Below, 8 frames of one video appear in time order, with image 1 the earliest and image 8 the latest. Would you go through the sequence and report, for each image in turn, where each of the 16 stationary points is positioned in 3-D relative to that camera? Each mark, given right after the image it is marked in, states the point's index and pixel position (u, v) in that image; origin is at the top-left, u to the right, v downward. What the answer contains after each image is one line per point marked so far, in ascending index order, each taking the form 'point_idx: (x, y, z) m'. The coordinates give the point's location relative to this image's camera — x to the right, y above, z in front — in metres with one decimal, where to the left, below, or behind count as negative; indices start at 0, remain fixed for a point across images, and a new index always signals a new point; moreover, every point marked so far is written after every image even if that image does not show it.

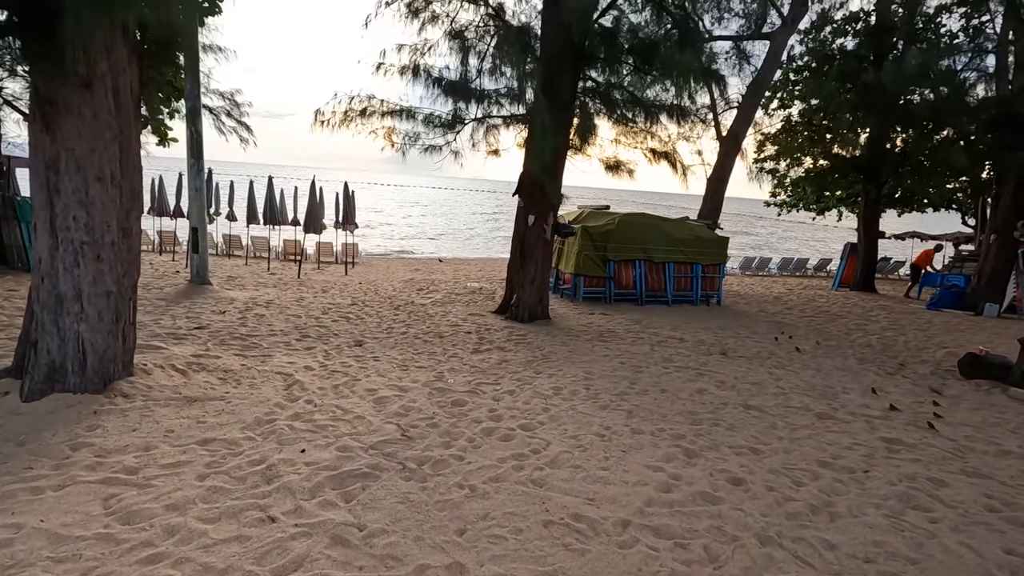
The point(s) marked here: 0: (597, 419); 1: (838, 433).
0: (+0.7, -1.1, +4.6) m
1: (+2.7, -1.2, +4.5) m
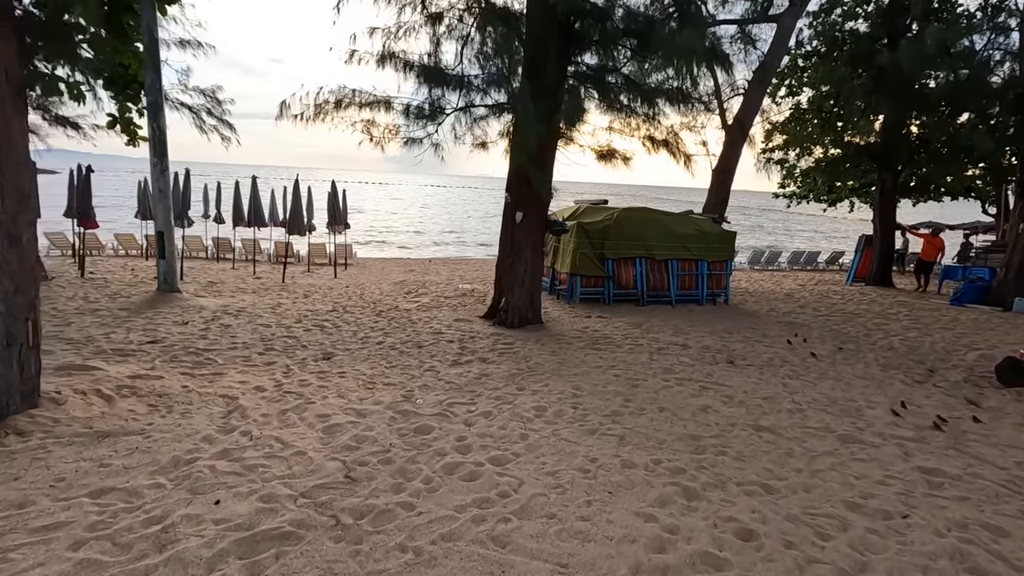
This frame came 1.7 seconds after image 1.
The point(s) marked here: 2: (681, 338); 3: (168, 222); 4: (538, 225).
0: (+0.5, -1.2, +3.9) m
1: (+2.5, -1.2, +3.8) m
2: (+2.2, -0.7, +7.0) m
3: (-5.4, +1.0, +8.3) m
4: (+0.4, +0.9, +7.8) m
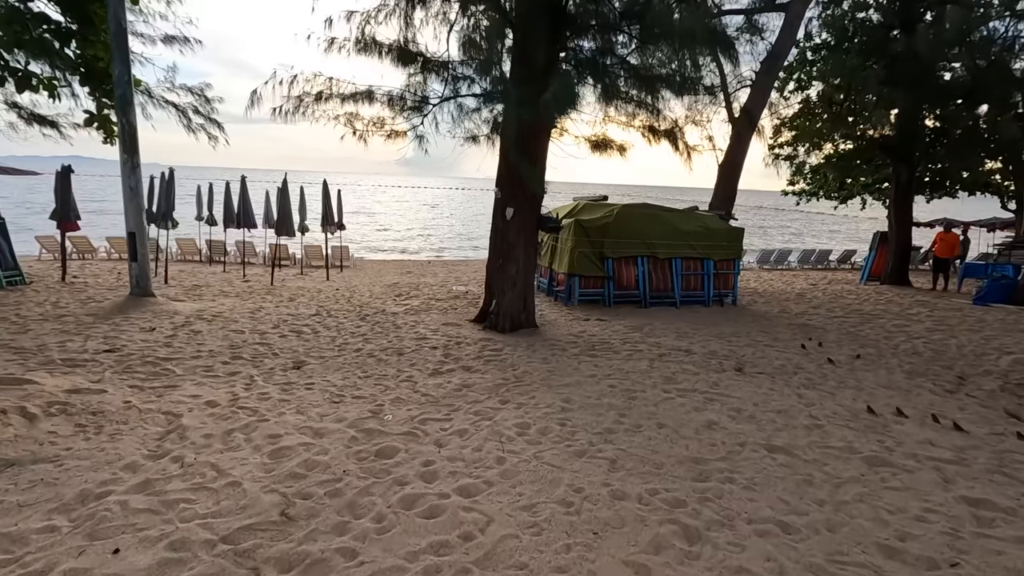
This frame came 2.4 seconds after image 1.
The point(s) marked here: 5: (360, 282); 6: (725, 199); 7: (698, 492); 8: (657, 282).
0: (+0.3, -1.2, +3.4) m
1: (+2.3, -1.2, +3.2) m
2: (+2.1, -0.7, +6.5) m
3: (-5.5, +1.0, +7.9) m
4: (+0.3, +0.9, +7.2) m
5: (-3.8, +0.1, +13.4) m
6: (+5.1, +2.1, +13.0) m
7: (+1.1, -1.2, +3.2) m
8: (+2.6, +0.1, +9.4) m
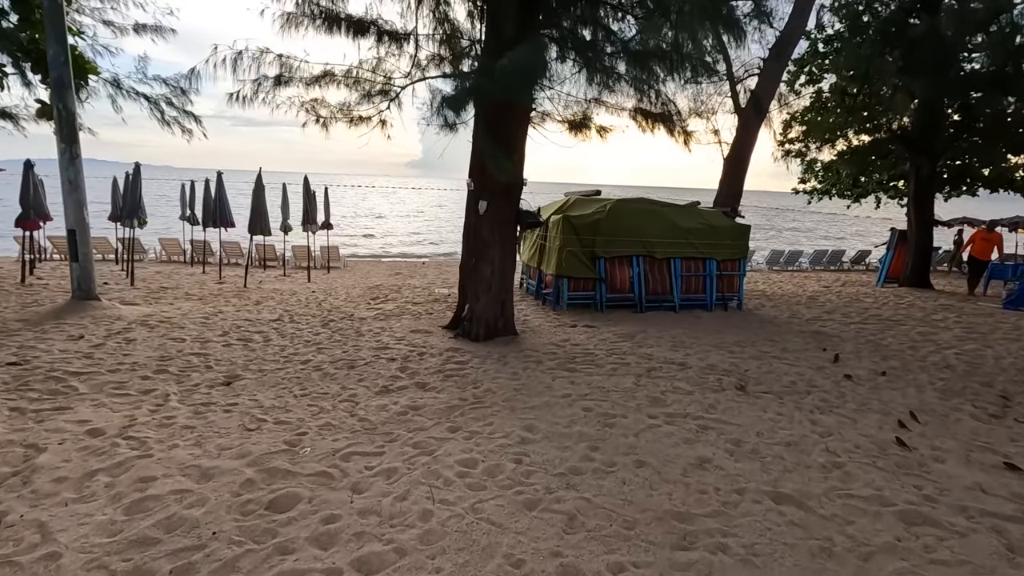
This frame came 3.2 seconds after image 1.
0: (0.0, -1.2, +2.6) m
1: (+2.0, -1.3, +2.4) m
2: (+1.8, -0.7, +5.6) m
3: (-5.8, +0.9, +7.2) m
4: (-0.1, +0.8, +6.4) m
5: (-4.0, +0.1, +12.7) m
6: (+4.9, +2.1, +12.1) m
7: (+0.7, -1.2, +2.4) m
8: (+2.3, +0.1, +8.6) m
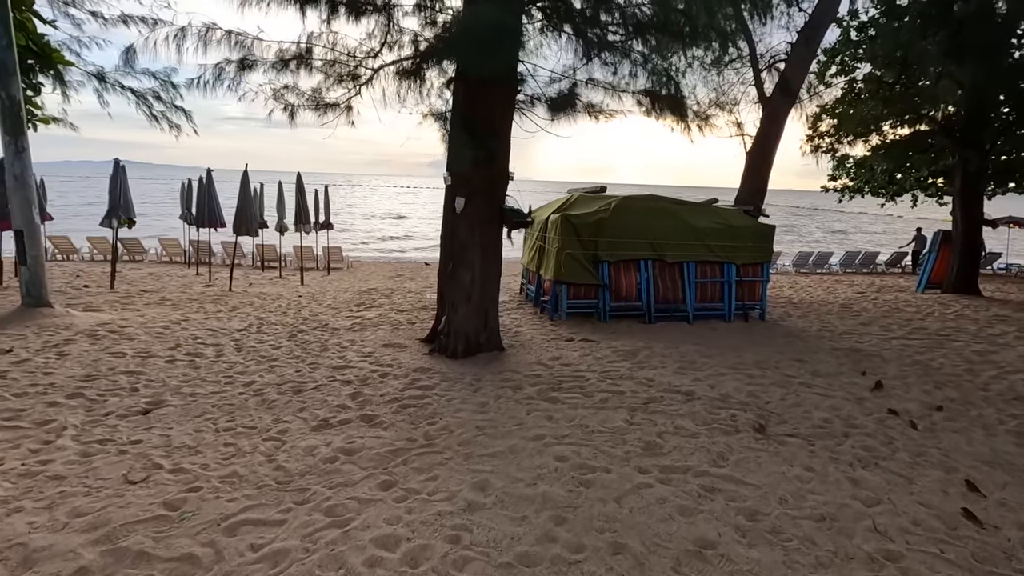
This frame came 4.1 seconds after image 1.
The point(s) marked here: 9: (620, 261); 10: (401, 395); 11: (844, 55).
0: (-0.4, -1.3, +1.7) m
1: (+1.6, -1.4, +1.5) m
2: (+1.5, -0.8, +4.7) m
3: (-5.9, +0.9, +6.6) m
4: (-0.2, +0.7, +5.6) m
5: (-3.9, 0.0, +12.0) m
6: (+5.0, +2.0, +11.1) m
7: (+0.4, -1.3, +1.5) m
8: (+2.2, 0.0, +7.6) m
9: (+1.5, +0.4, +7.5) m
10: (-0.9, -0.9, +4.4) m
11: (+9.0, +6.5, +14.6) m
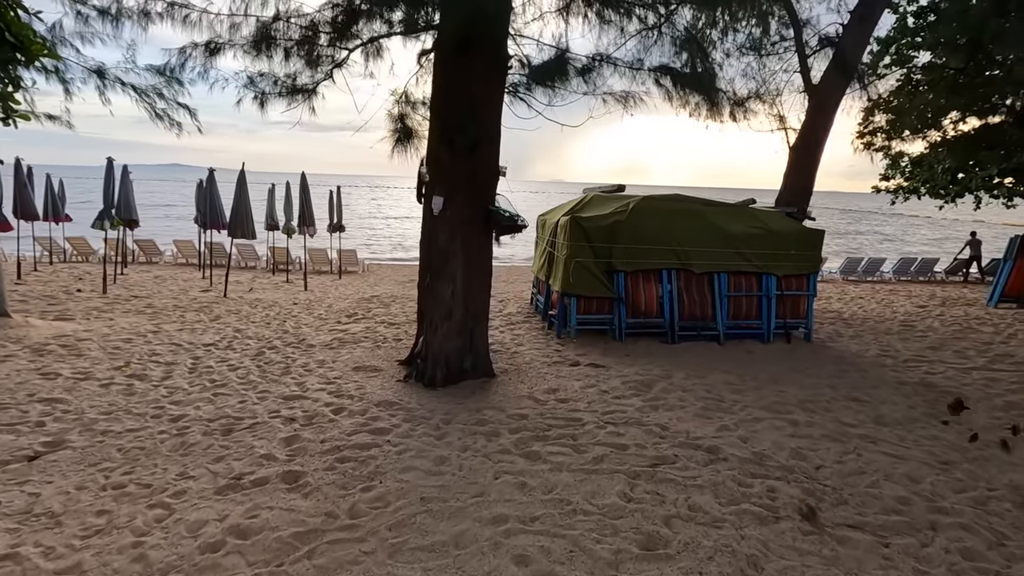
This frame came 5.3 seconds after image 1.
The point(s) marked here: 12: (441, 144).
0: (-0.7, -1.4, +0.8) m
1: (+1.2, -1.5, +0.5) m
2: (+1.4, -1.0, +3.7) m
3: (-6.0, +0.8, +6.0) m
4: (-0.3, +0.6, +4.7) m
5: (-3.6, -0.1, +11.3) m
6: (+5.2, +1.8, +9.8) m
7: (0.0, -1.5, +0.6) m
8: (+2.2, -0.2, +6.6) m
9: (+1.5, +0.2, +6.5) m
10: (-1.1, -1.0, +3.5) m
11: (+9.5, +6.2, +13.1) m
12: (-0.6, +1.2, +4.6) m
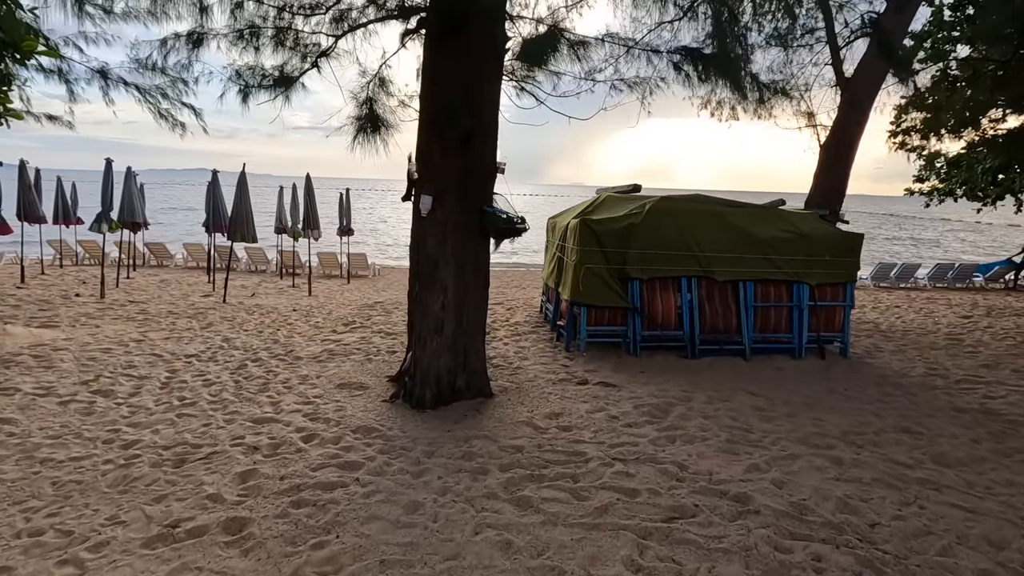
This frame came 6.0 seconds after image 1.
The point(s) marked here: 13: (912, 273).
0: (-0.9, -1.5, +0.3) m
1: (+1.1, -1.6, -0.1) m
2: (+1.3, -1.1, +3.1) m
3: (-5.9, +0.7, +5.7) m
4: (-0.3, +0.5, +4.2) m
5: (-3.4, -0.2, +10.9) m
6: (+5.4, +1.6, +9.1) m
7: (-0.2, -1.5, 0.0) m
8: (+2.2, -0.3, +6.0) m
9: (+1.6, +0.1, +5.9) m
10: (-1.2, -1.1, +3.0) m
11: (+9.8, +6.1, +12.3) m
12: (-0.6, +1.2, +4.1) m
13: (+11.6, +0.4, +15.4) m
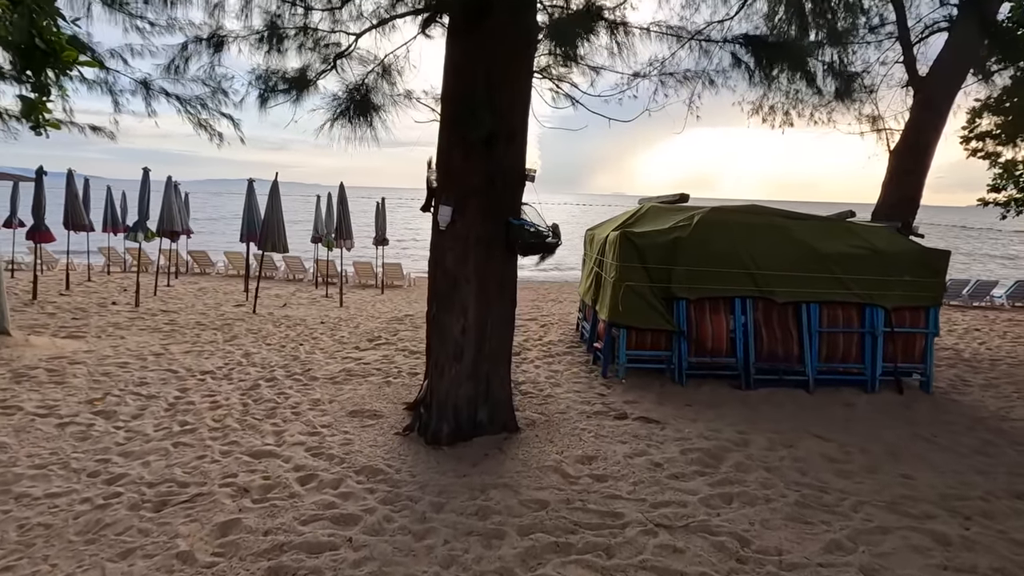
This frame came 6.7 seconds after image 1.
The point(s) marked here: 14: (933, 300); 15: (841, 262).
0: (-1.0, -1.6, -0.1) m
1: (+0.9, -1.7, -0.7) m
2: (+1.4, -1.2, +2.5) m
3: (-5.6, +0.6, +5.6) m
4: (-0.1, +0.4, +3.7) m
5: (-2.7, -0.5, +10.6) m
6: (+6.0, +1.3, +8.2) m
7: (-0.3, -1.6, -0.5) m
8: (+2.6, -0.5, +5.3) m
9: (+1.9, -0.1, +5.3) m
10: (-1.1, -1.2, +2.6) m
11: (+10.7, +5.6, +11.1) m
12: (-0.4, +1.0, +3.6) m
13: (+12.6, -0.1, +14.0) m
14: (+4.2, -0.1, +5.3) m
15: (+3.2, +0.3, +5.2) m
